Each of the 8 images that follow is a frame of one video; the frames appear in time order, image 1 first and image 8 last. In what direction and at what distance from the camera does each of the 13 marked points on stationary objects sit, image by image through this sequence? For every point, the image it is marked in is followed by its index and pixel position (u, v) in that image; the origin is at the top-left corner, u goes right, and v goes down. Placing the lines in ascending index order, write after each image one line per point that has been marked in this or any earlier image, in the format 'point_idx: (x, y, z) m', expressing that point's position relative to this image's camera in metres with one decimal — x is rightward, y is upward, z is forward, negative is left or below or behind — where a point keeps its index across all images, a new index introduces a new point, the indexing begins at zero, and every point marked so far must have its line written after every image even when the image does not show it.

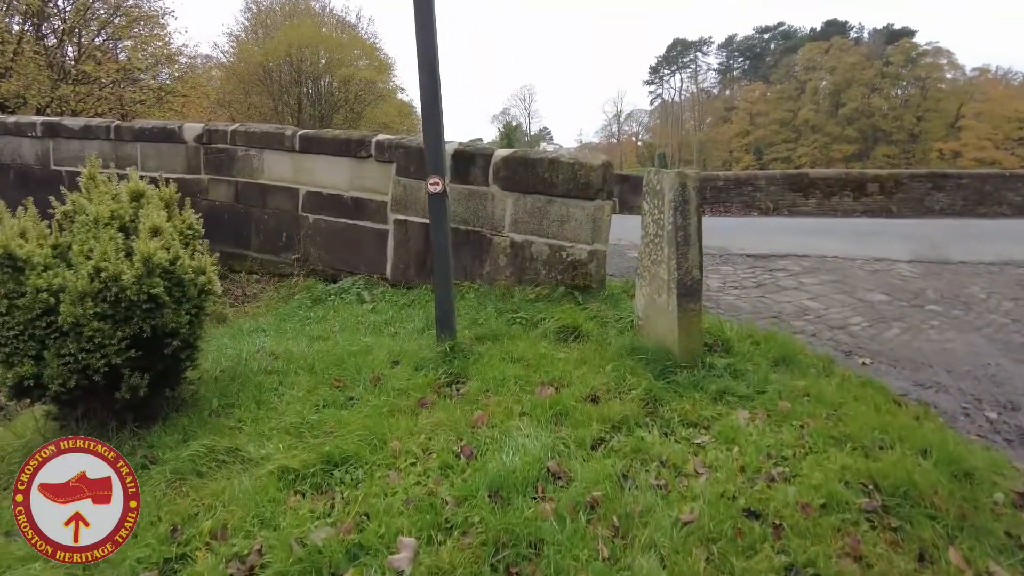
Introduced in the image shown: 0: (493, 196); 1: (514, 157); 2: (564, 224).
0: (-0.1, +0.7, +5.2) m
1: (0.0, +1.0, +5.0) m
2: (+0.4, +0.5, +4.9) m
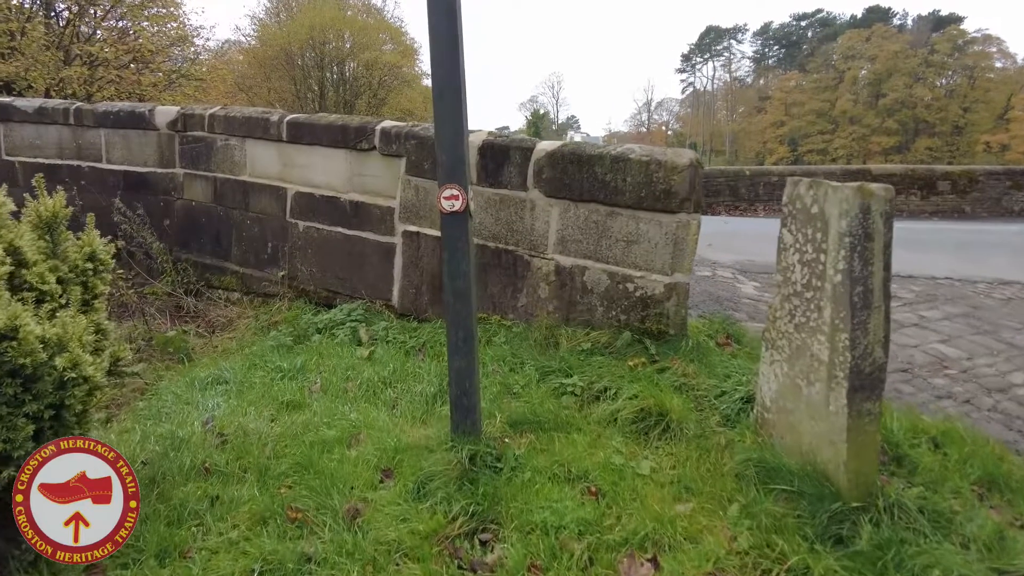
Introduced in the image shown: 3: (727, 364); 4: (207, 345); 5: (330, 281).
0: (+0.1, +0.5, +3.8) m
1: (+0.3, +0.8, +3.7) m
2: (+0.7, +0.2, +3.6) m
3: (+1.1, -0.4, +3.4) m
4: (-2.1, -0.4, +4.5) m
5: (-1.3, +0.1, +4.8) m
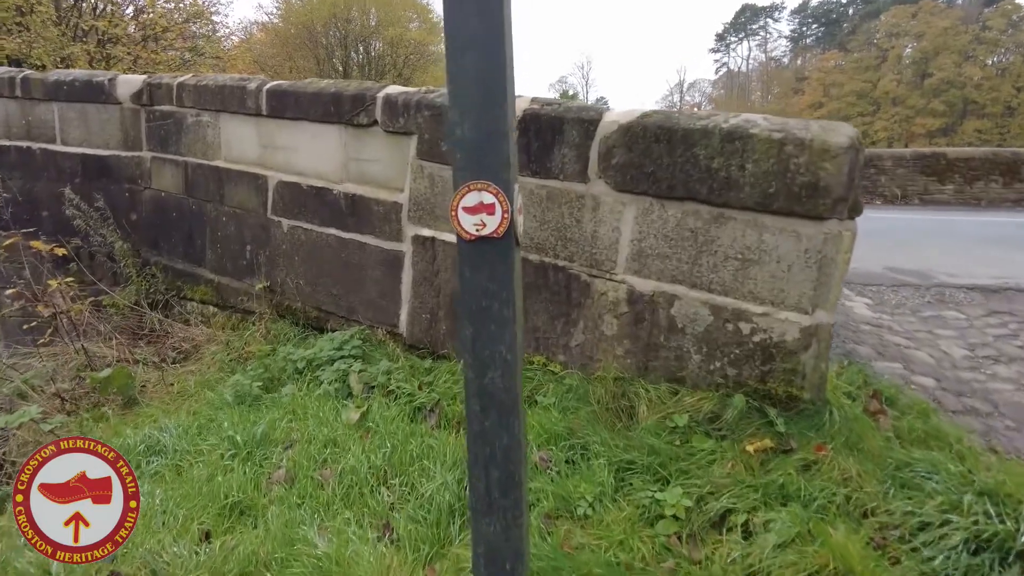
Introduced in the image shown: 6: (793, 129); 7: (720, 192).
0: (+0.4, +0.3, +2.7) m
1: (+0.5, +0.6, +2.5) m
2: (+0.9, +0.1, +2.4) m
3: (+1.3, -0.6, +2.2) m
4: (-1.9, -0.5, +3.5) m
5: (-1.1, -0.1, +3.7) m
6: (+1.0, +0.6, +2.3) m
7: (+0.8, +0.4, +2.4) m
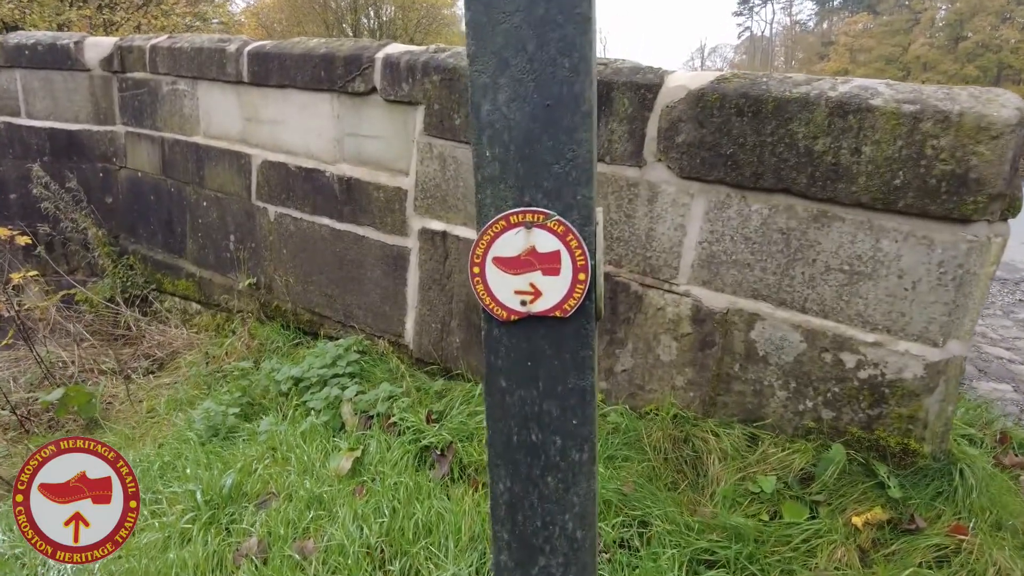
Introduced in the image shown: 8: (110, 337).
0: (+0.5, +0.3, +2.1) m
1: (+0.6, +0.6, +1.9) m
2: (+1.0, 0.0, +1.8) m
3: (+1.4, -0.7, +1.7) m
4: (-1.8, -0.5, +3.0) m
5: (-1.0, -0.1, +3.1) m
6: (+1.1, +0.5, +1.7) m
7: (+0.9, +0.3, +1.8) m
8: (-2.3, -0.3, +3.7) m
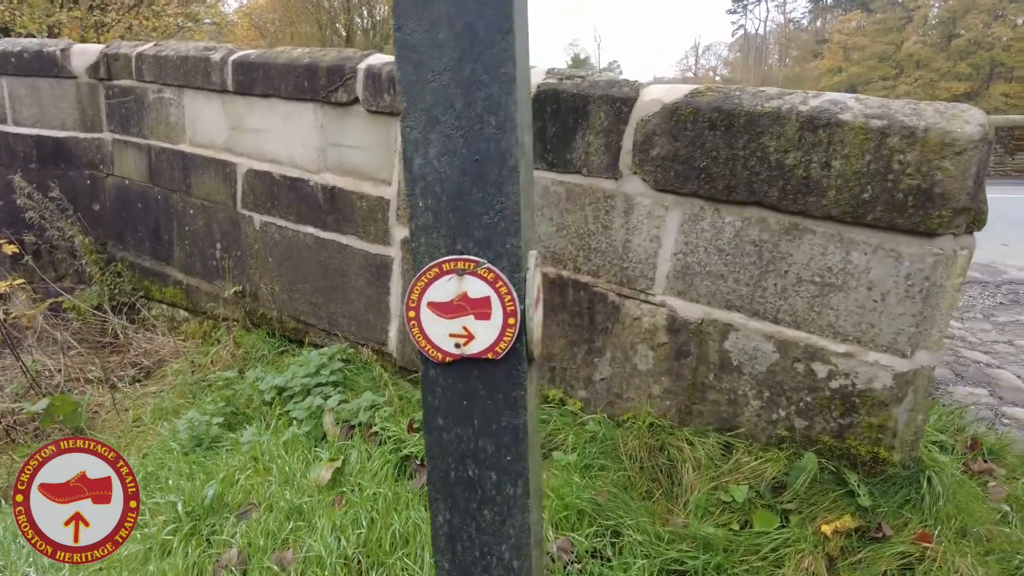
0: (+0.4, +0.3, +2.1) m
1: (+0.5, +0.5, +1.9) m
2: (+0.9, 0.0, +1.8) m
3: (+1.4, -0.7, +1.7) m
4: (-1.8, -0.5, +3.0) m
5: (-1.0, -0.1, +3.1) m
6: (+1.0, +0.5, +1.7) m
7: (+0.8, +0.3, +1.8) m
8: (-2.4, -0.3, +3.7) m
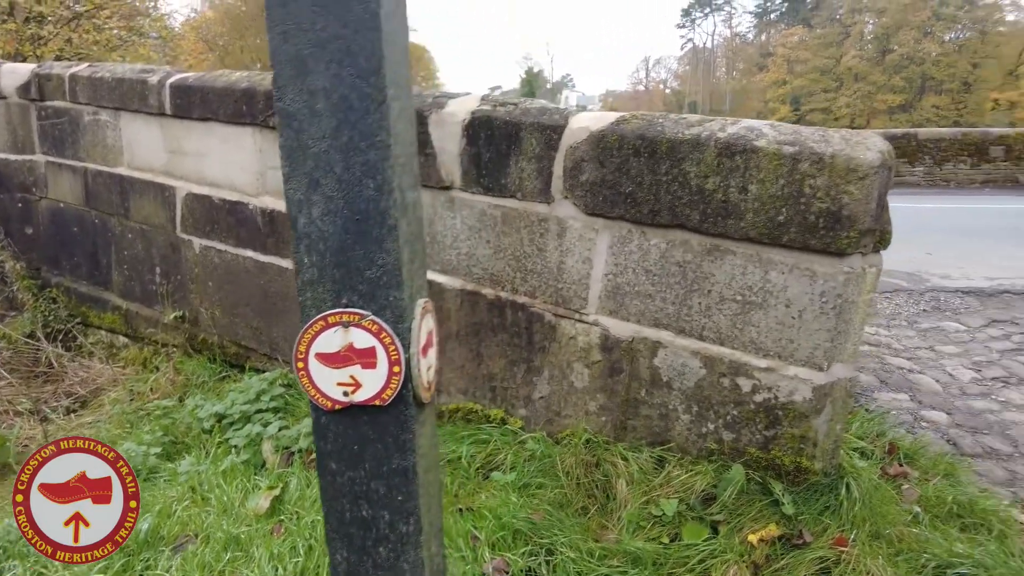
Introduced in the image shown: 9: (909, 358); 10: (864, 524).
0: (+0.2, +0.2, +2.2) m
1: (+0.3, +0.5, +2.0) m
2: (+0.7, -0.1, +1.9) m
3: (+1.2, -0.7, +1.8) m
4: (-2.1, -0.7, +2.9) m
5: (-1.3, -0.2, +3.1) m
6: (+0.8, +0.4, +1.8) m
7: (+0.6, +0.2, +1.9) m
8: (-2.6, -0.5, +3.6) m
9: (+2.1, -0.4, +3.4) m
10: (+1.0, -0.7, +1.9) m
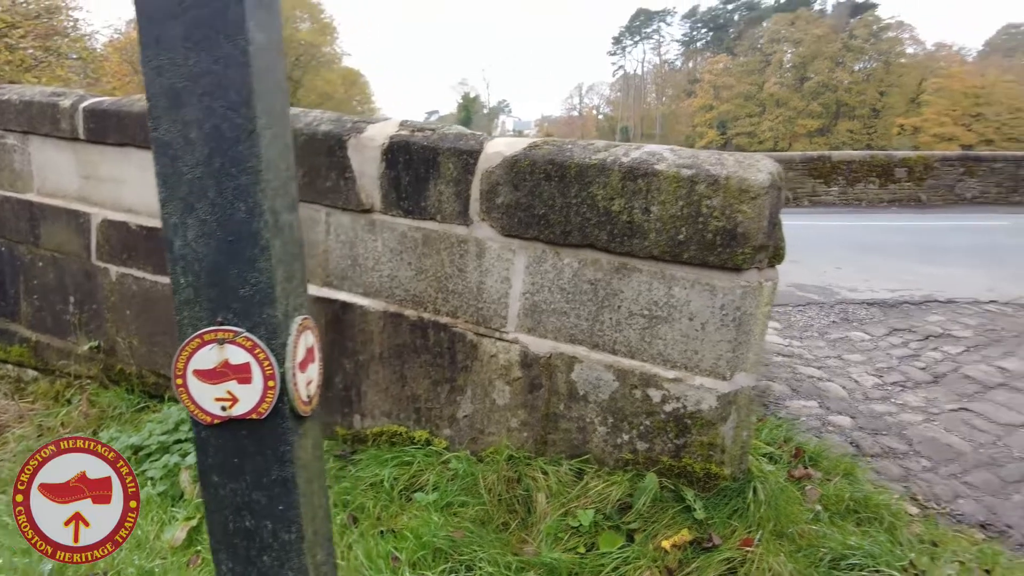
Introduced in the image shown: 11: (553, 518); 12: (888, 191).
0: (-0.1, +0.1, +2.2) m
1: (+0.1, +0.4, +2.1) m
2: (+0.5, -0.1, +2.0) m
3: (+1.0, -0.8, +1.9) m
4: (-2.4, -0.8, +2.7) m
5: (-1.6, -0.3, +3.0) m
6: (+0.6, +0.4, +1.9) m
7: (+0.3, +0.2, +2.0) m
8: (-3.0, -0.6, +3.4) m
9: (+1.7, -0.4, +3.6) m
10: (+0.8, -0.7, +2.0) m
11: (+0.1, -0.7, +2.0) m
12: (+6.5, +1.7, +11.2) m
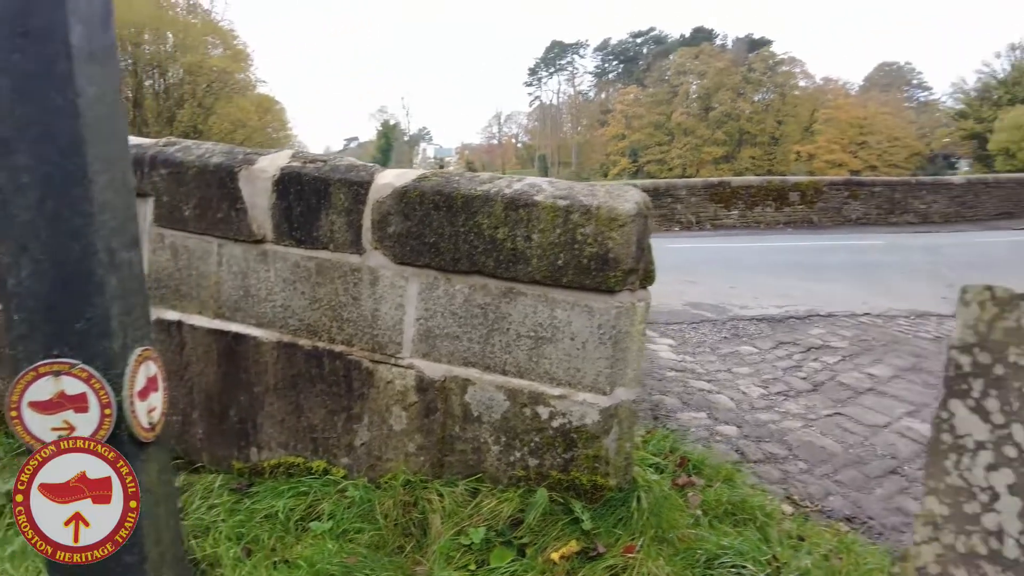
0: (-0.5, 0.0, +2.3) m
1: (-0.3, +0.3, +2.2) m
2: (+0.1, -0.2, +2.1) m
3: (+0.6, -0.8, +2.1) m
4: (-2.8, -1.0, +2.5) m
5: (-2.1, -0.5, +2.9) m
6: (+0.2, +0.3, +2.1) m
7: (0.0, +0.1, +2.1) m
8: (-3.5, -0.9, +3.0) m
9: (+1.2, -0.5, +3.8) m
10: (+0.4, -0.8, +2.1) m
11: (-0.2, -0.8, +2.1) m
12: (+5.0, +1.4, +12.0) m
